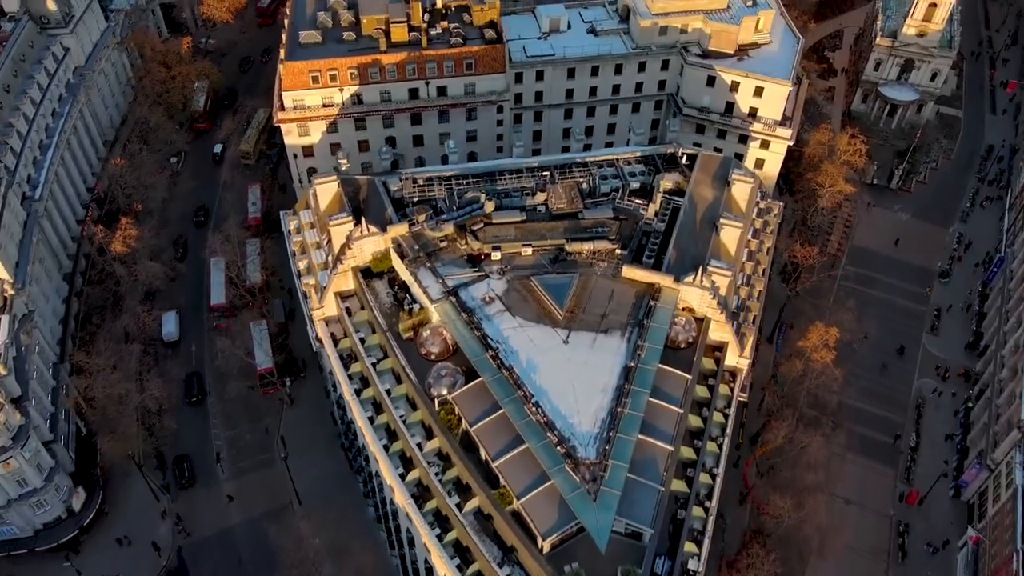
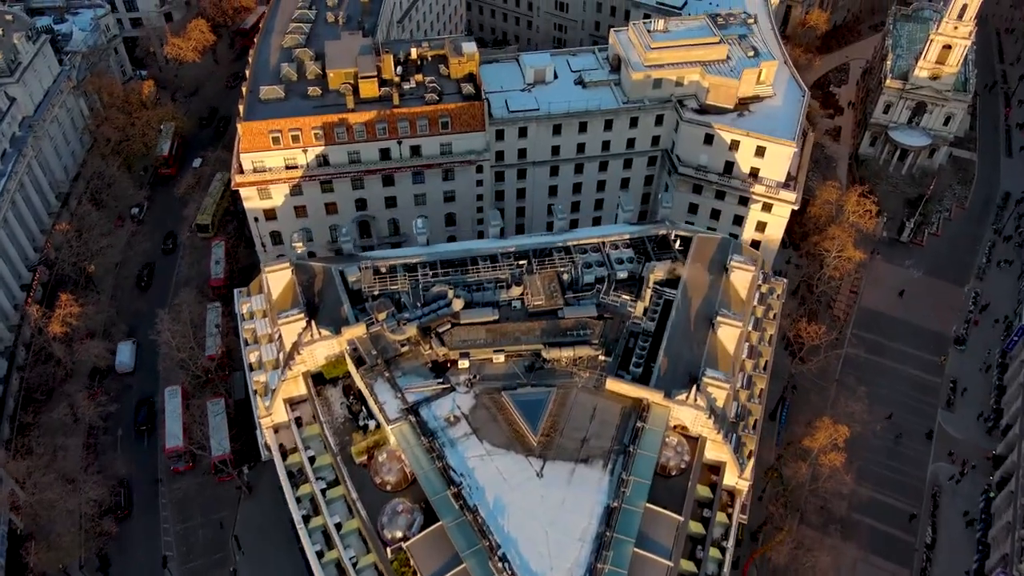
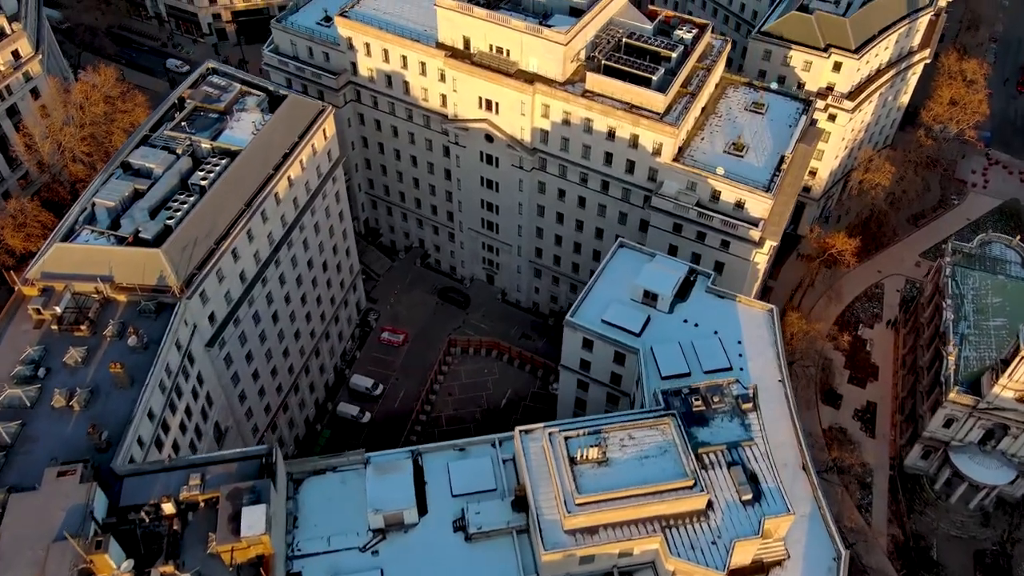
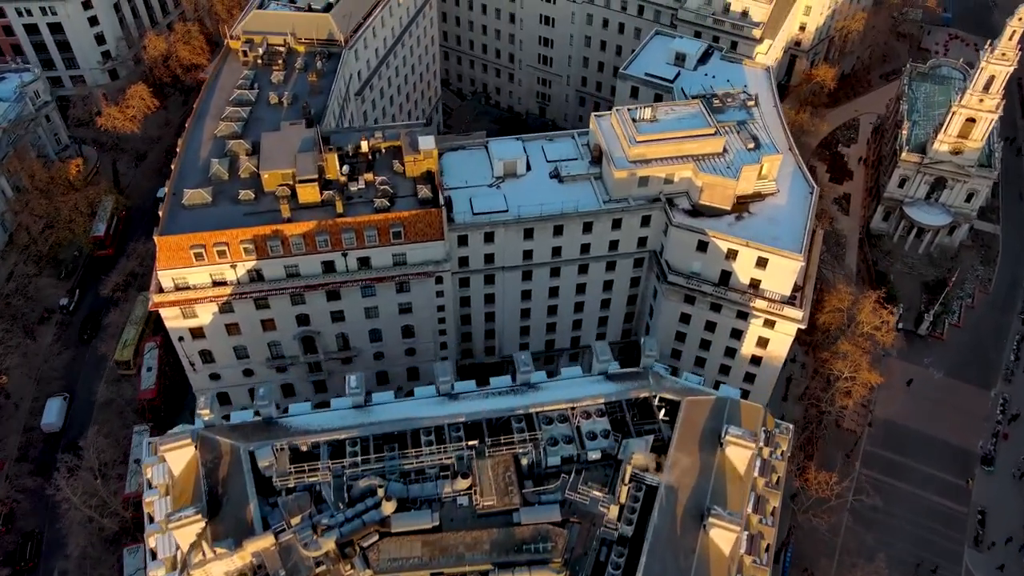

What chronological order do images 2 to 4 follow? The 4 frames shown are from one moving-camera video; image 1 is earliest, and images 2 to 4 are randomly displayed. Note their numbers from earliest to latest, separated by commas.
2, 4, 3
